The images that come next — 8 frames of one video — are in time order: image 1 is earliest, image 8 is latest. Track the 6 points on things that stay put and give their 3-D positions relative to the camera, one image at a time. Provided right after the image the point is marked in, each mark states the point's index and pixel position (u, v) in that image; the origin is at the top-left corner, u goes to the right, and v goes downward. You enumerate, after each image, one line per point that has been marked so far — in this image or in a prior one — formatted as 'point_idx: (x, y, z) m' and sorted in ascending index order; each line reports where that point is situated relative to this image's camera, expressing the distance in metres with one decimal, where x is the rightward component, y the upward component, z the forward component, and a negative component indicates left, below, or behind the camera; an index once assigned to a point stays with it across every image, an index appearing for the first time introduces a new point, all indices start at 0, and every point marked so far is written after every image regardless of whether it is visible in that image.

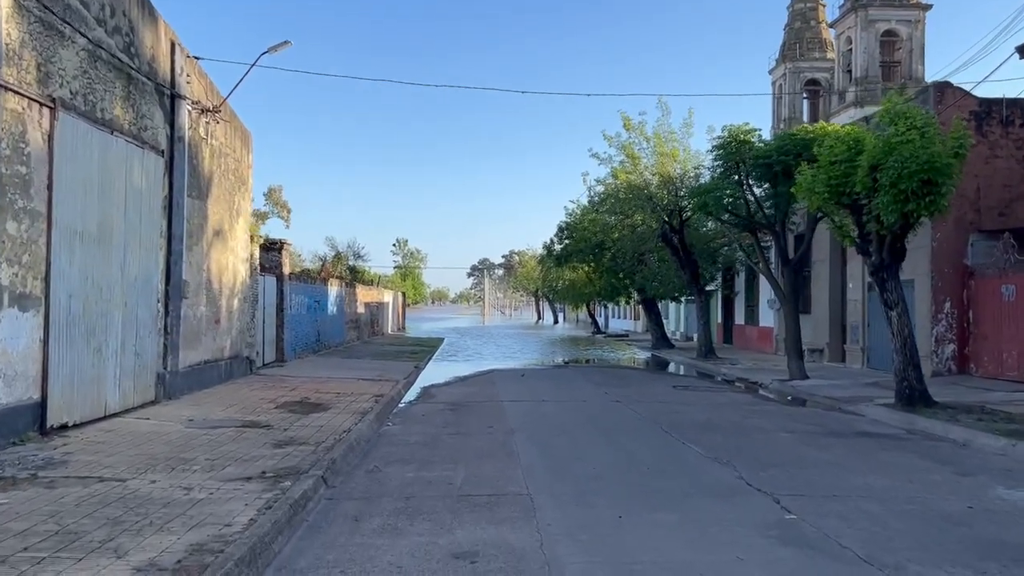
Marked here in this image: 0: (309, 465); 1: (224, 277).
0: (-2.2, -1.9, +9.4) m
1: (-5.8, +0.2, +17.6) m
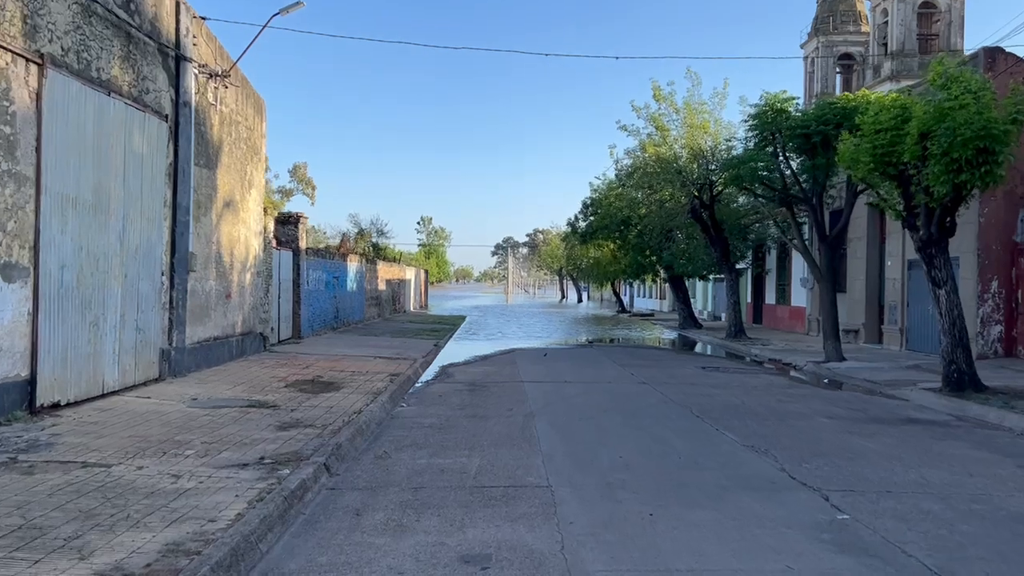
0: (-2.0, -1.6, +8.6) m
1: (-5.3, +0.8, +17.0) m
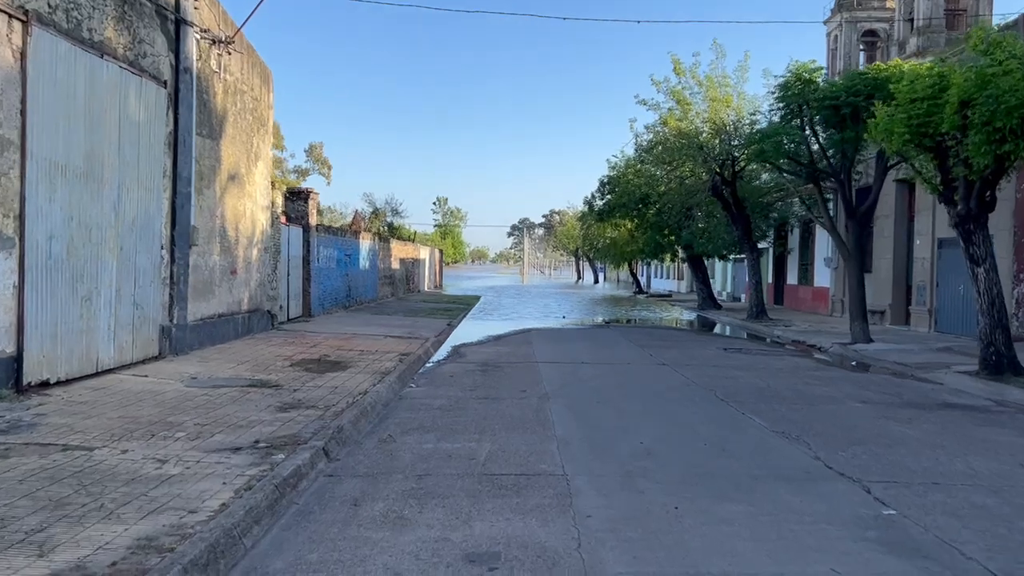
0: (-1.9, -1.3, +8.1) m
1: (-5.0, +1.2, +16.4) m
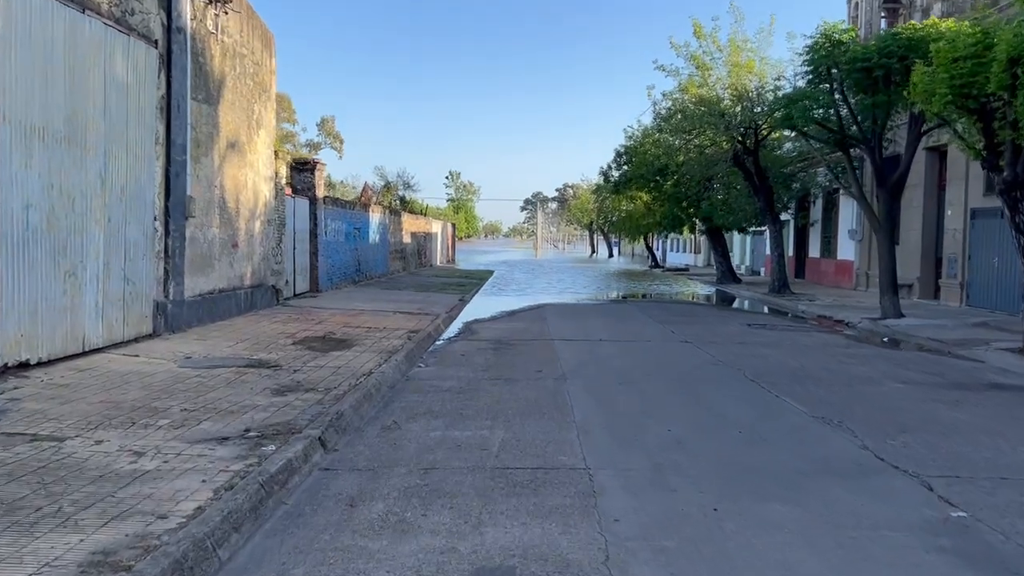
0: (-1.7, -1.1, +7.4) m
1: (-4.8, +1.7, +15.7) m
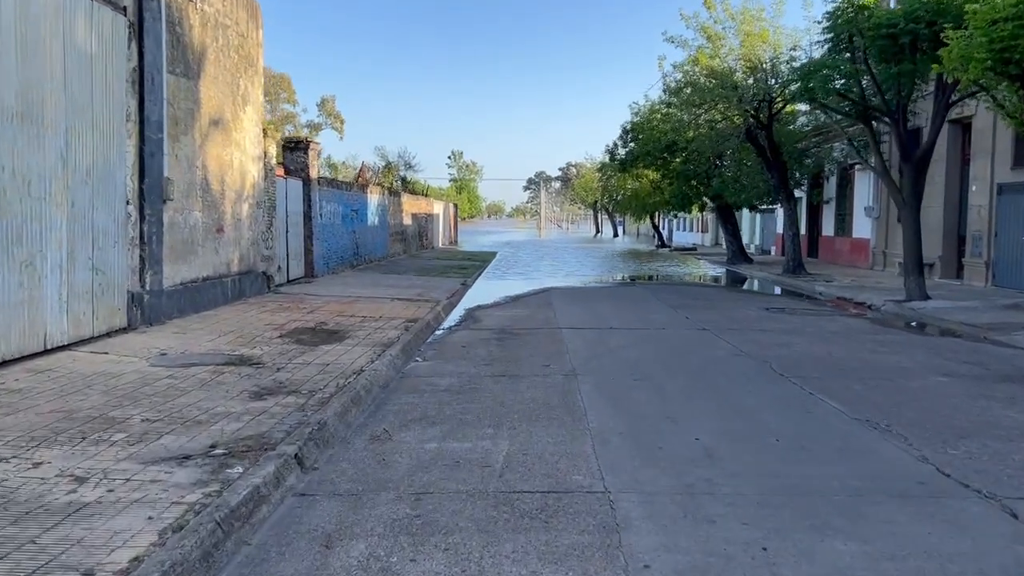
0: (-1.7, -1.1, +6.5) m
1: (-4.7, +1.9, +14.7) m
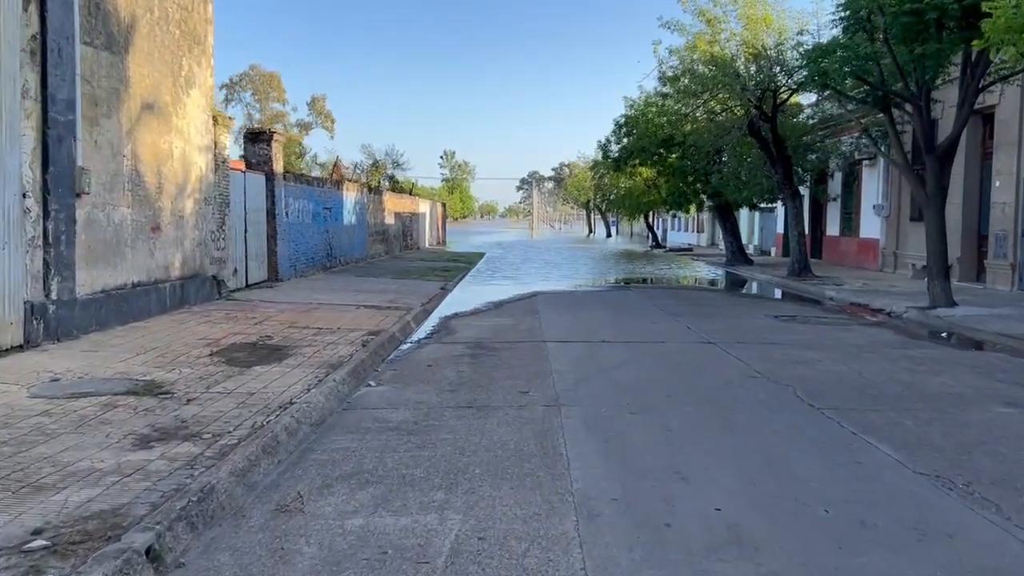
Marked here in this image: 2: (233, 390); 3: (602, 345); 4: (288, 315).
0: (-1.9, -1.2, +4.7) m
1: (-5.1, +1.8, +12.9) m
2: (-2.5, -0.9, +7.9) m
3: (+1.1, -0.7, +11.1) m
4: (-3.4, -0.4, +13.2) m
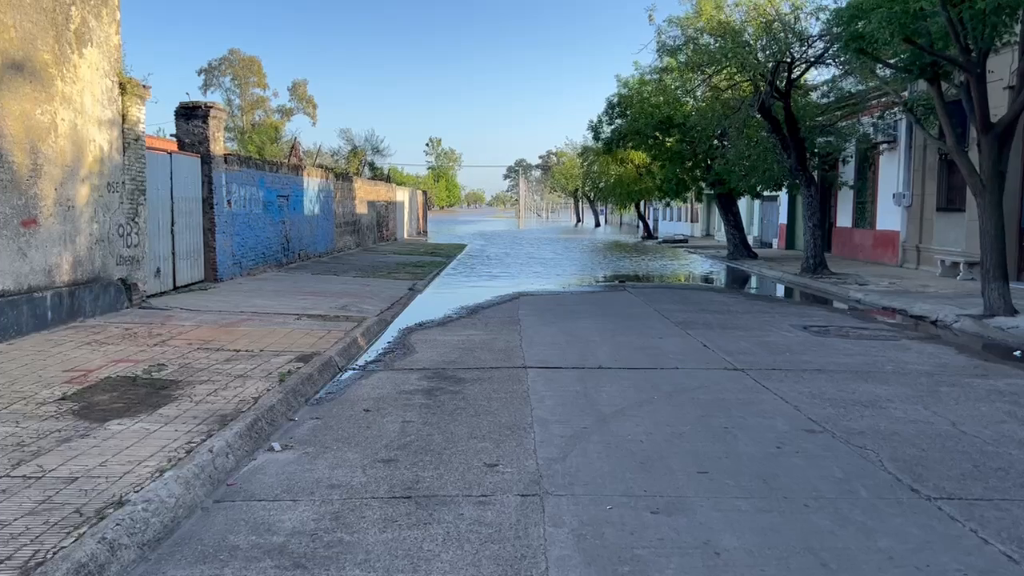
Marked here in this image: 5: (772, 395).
0: (-2.1, -1.4, +2.0) m
1: (-5.4, +1.7, +10.2) m
2: (-2.7, -1.1, +5.2) m
3: (+0.8, -0.9, +8.5) m
4: (-3.7, -0.5, +10.5) m
5: (+2.3, -0.9, +7.9) m
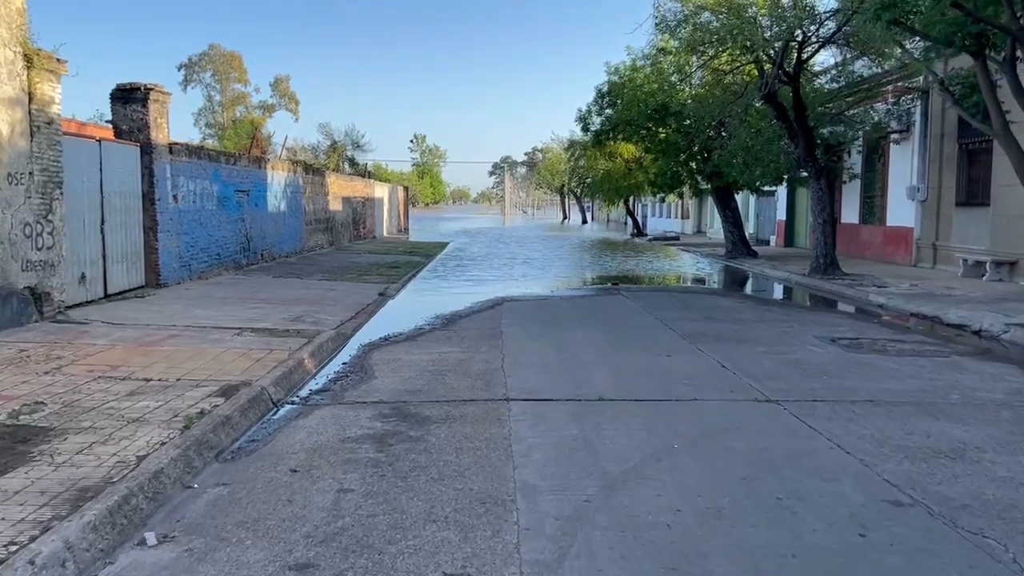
0: (-2.2, -1.5, +0.2) m
1: (-5.6, +1.5, +8.3) m
2: (-2.9, -1.2, +3.4) m
3: (+0.7, -1.0, +6.7) m
4: (-3.9, -0.6, +8.6) m
5: (+2.2, -1.0, +6.1) m
